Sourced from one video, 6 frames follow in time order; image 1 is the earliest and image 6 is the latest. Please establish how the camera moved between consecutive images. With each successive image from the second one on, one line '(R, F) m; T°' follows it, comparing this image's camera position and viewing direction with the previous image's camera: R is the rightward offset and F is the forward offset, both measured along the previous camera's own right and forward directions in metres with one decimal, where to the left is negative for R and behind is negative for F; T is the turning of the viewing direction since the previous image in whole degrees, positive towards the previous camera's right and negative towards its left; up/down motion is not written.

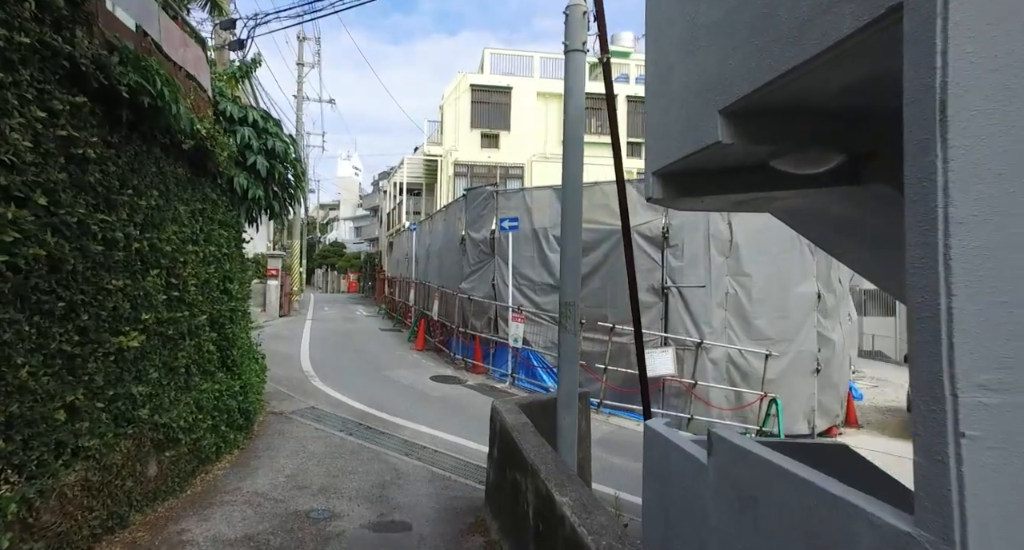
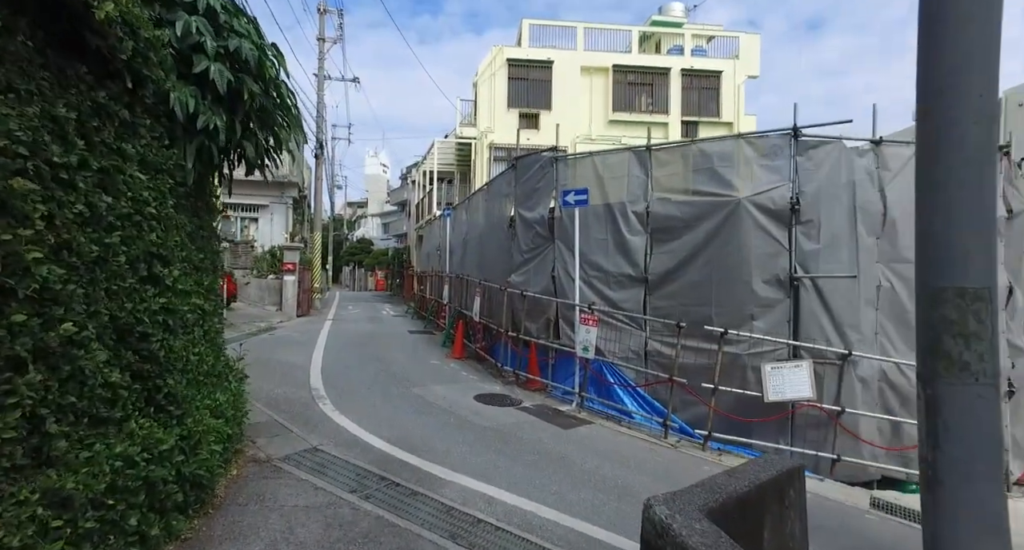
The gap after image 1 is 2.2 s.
(-0.5, +2.3) m; -3°
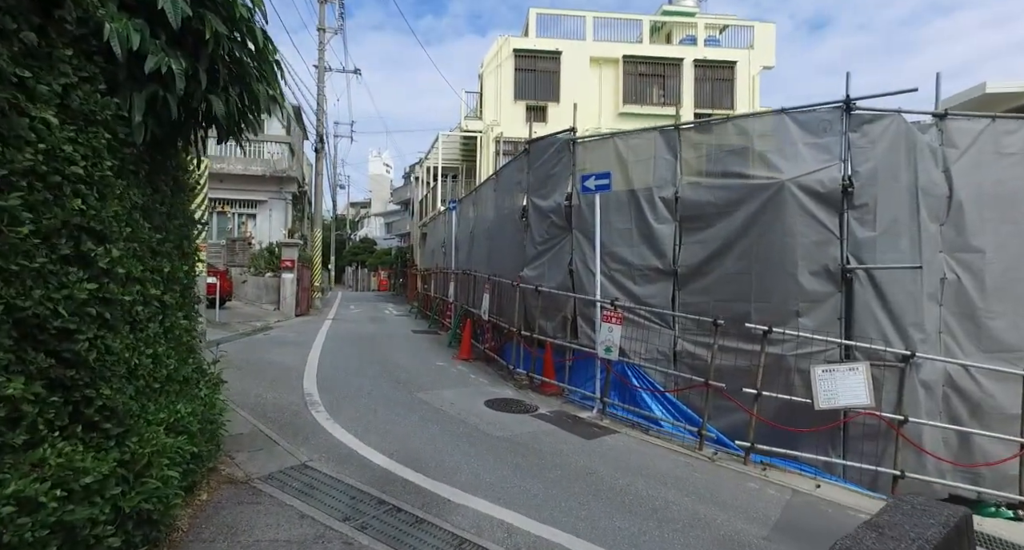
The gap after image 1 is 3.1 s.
(-0.1, +0.8) m; 0°
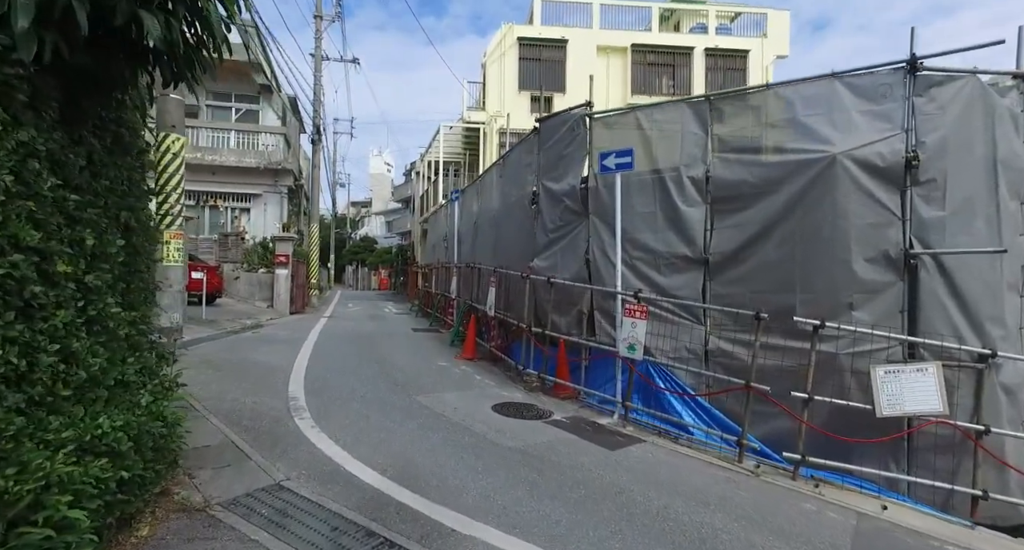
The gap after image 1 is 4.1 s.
(-0.1, +0.8) m; 0°
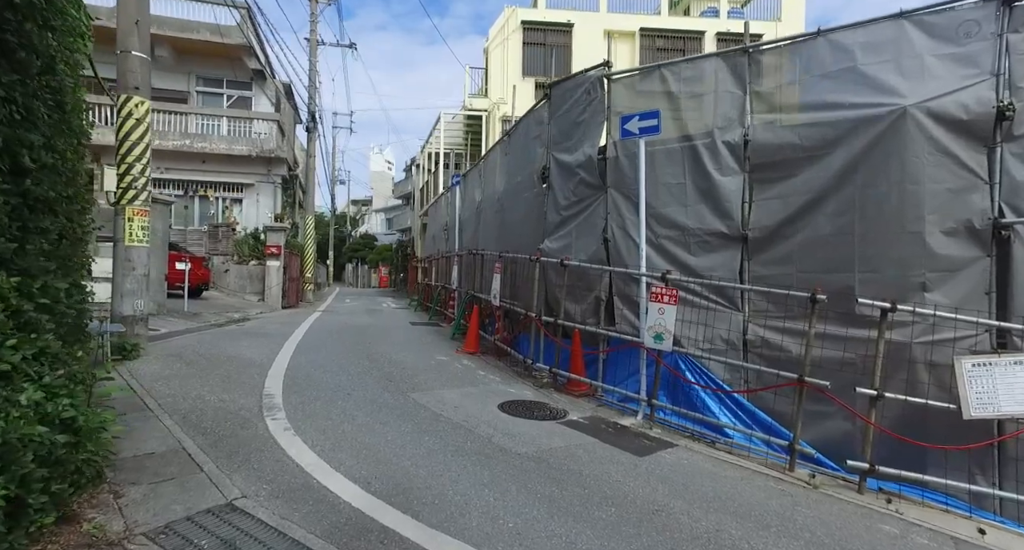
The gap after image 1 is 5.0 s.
(-0.1, +0.8) m; 0°
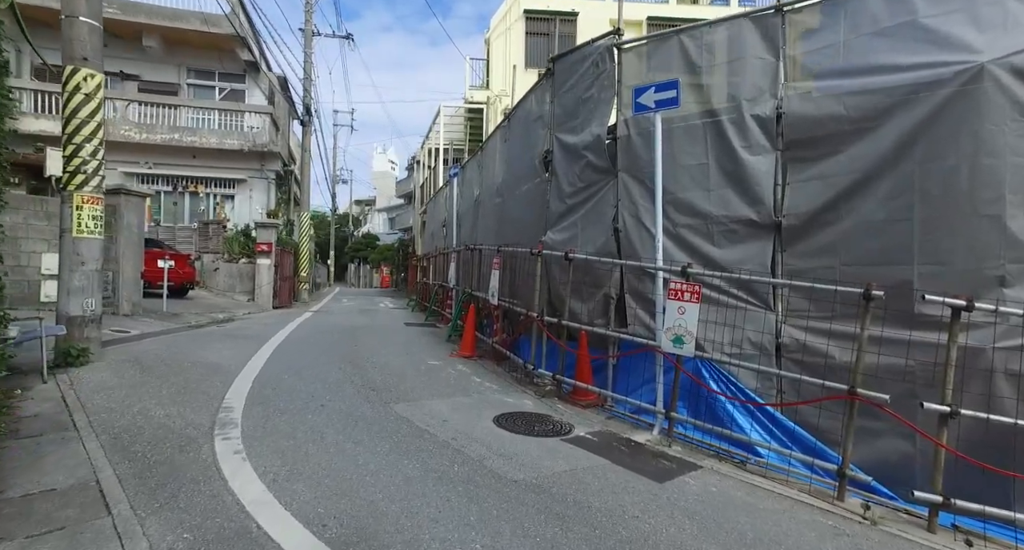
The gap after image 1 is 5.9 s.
(+0.1, +0.7) m; 0°
